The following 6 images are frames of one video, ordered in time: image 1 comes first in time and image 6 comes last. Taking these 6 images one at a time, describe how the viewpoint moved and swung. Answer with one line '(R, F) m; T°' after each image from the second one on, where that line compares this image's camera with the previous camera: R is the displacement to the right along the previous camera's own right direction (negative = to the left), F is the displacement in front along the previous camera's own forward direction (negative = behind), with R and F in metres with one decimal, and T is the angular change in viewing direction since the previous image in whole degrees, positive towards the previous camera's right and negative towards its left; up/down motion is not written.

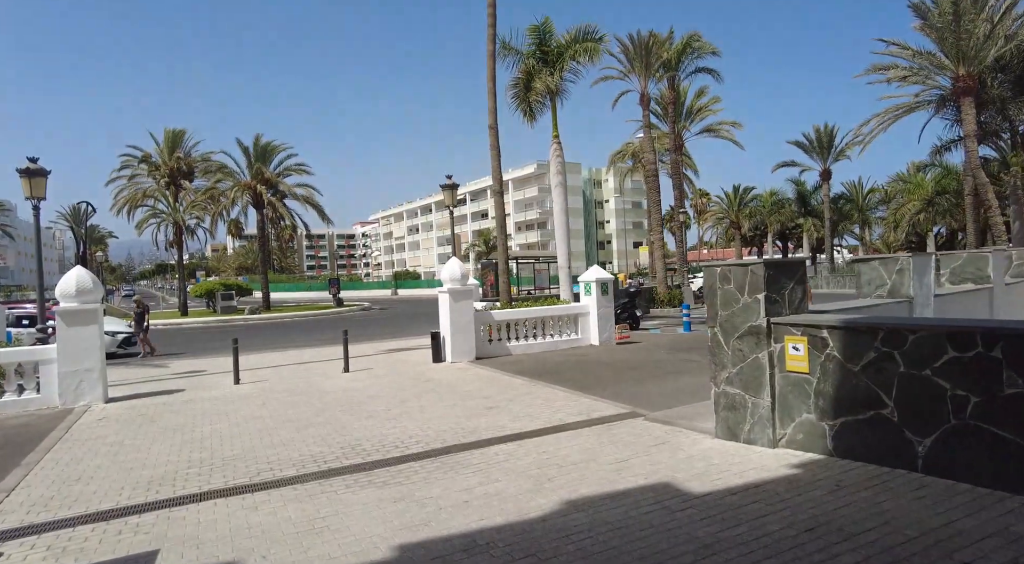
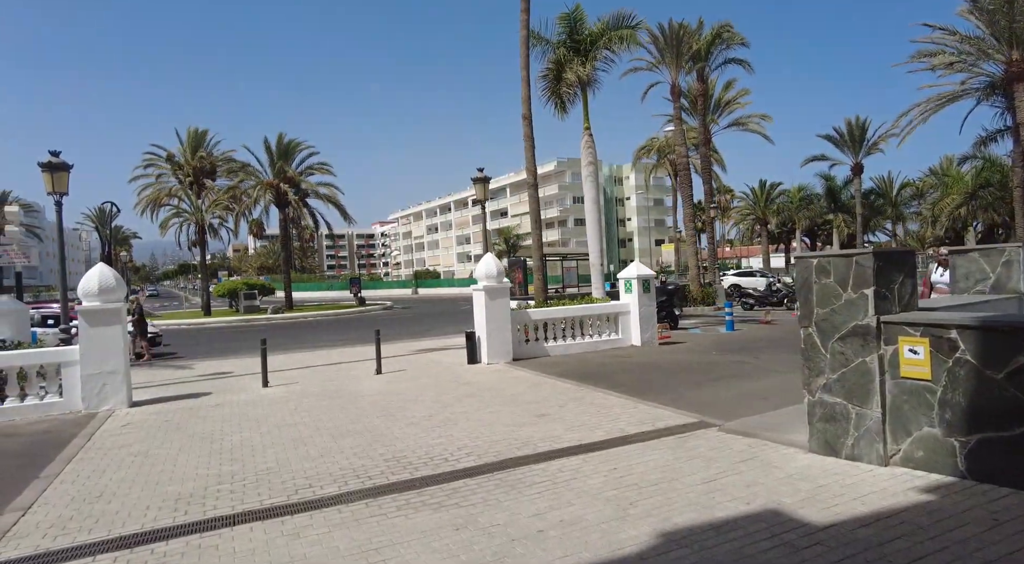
(-0.4, +0.6) m; -2°
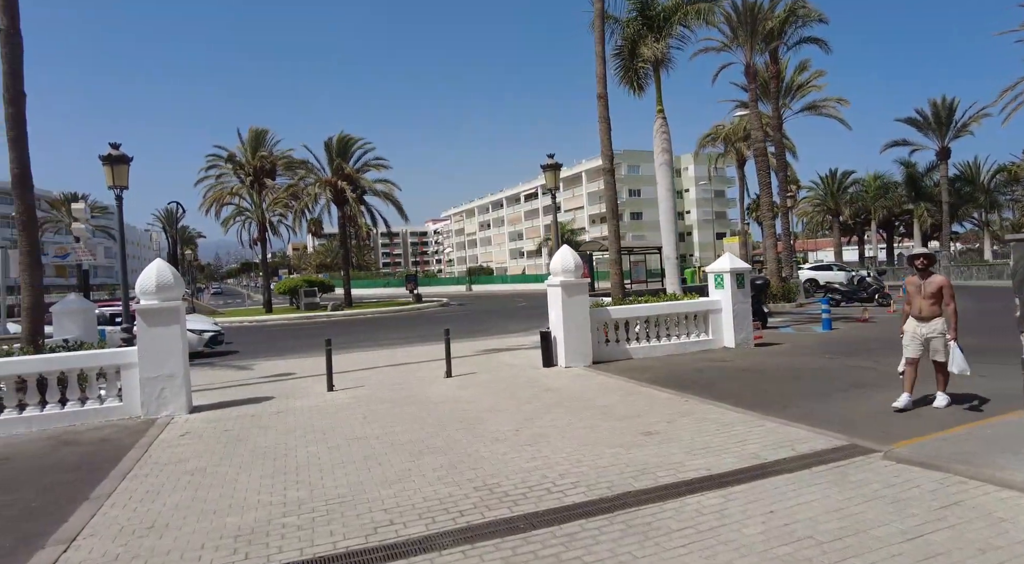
(-0.4, +1.0) m; -4°
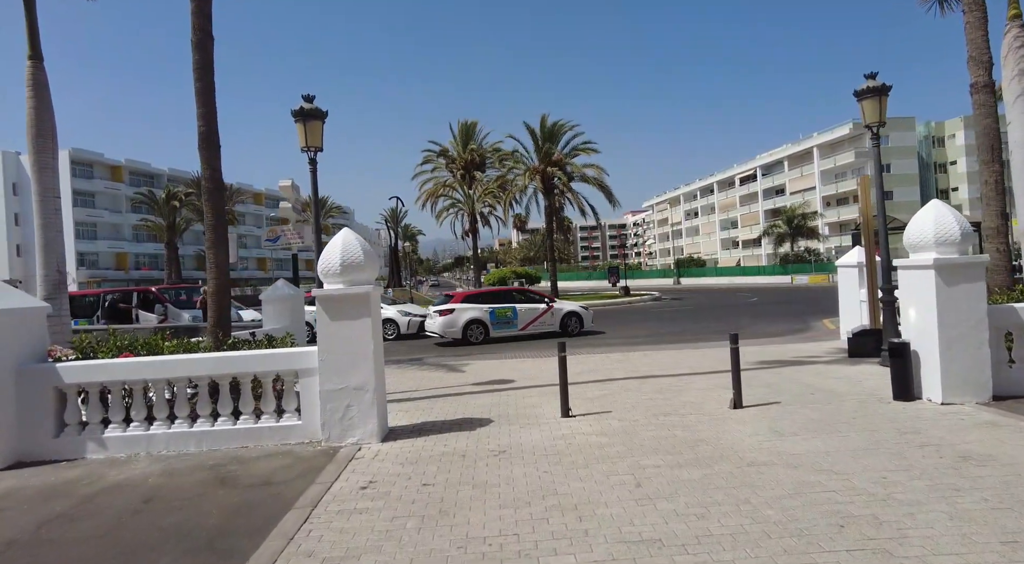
(-1.3, +3.3) m; -17°
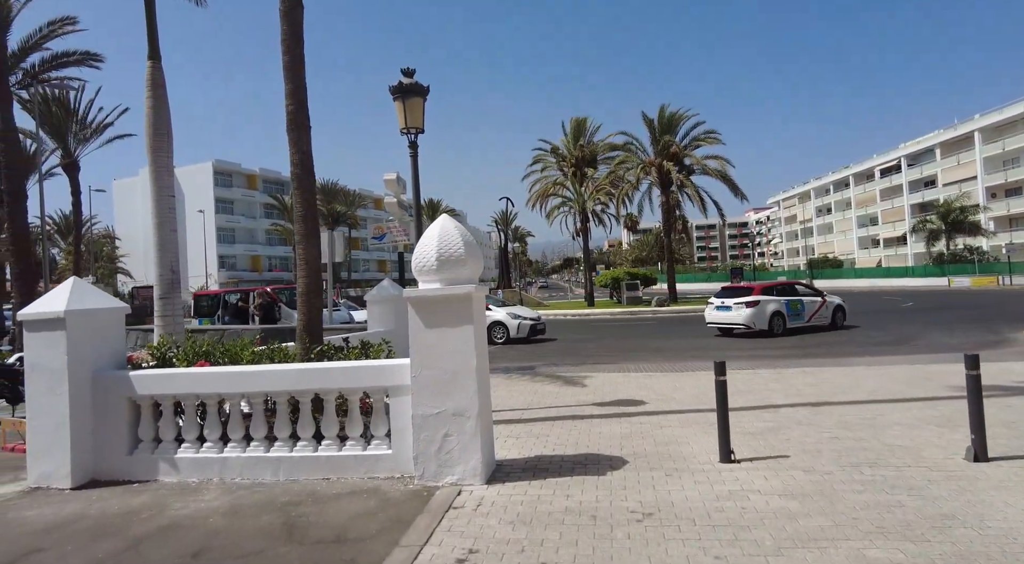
(-0.3, +1.6) m; -9°
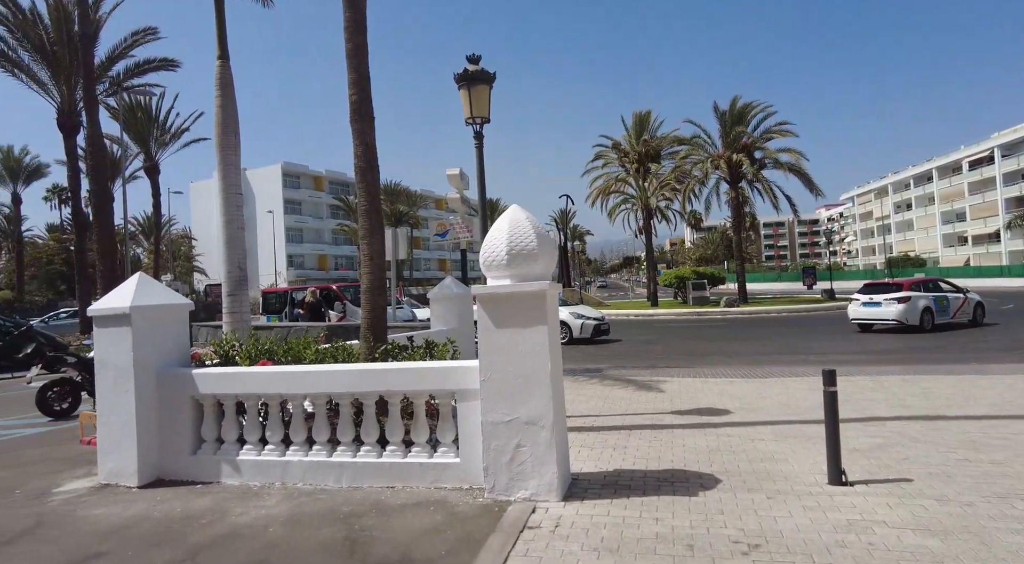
(-0.1, +0.5) m; -5°
